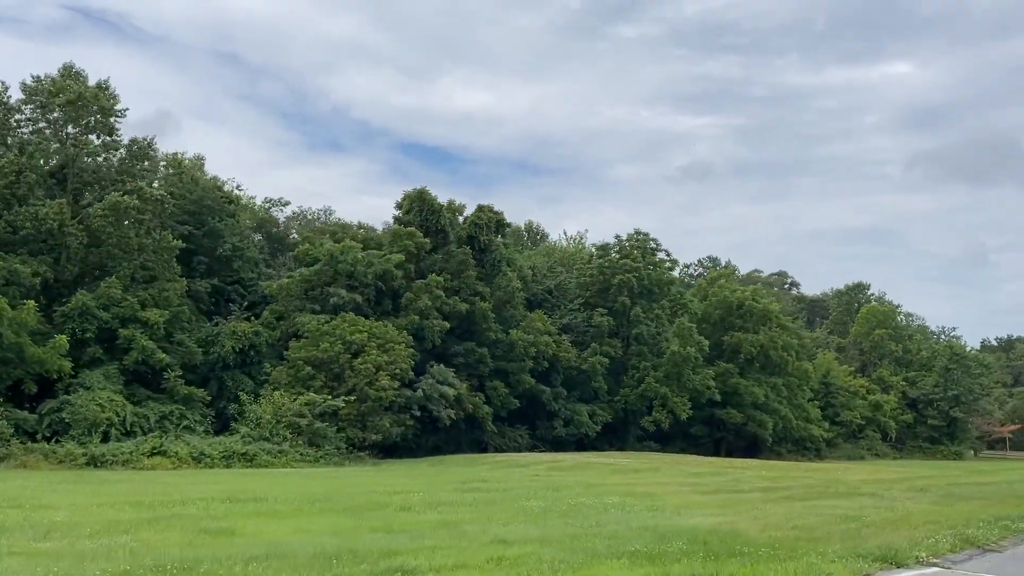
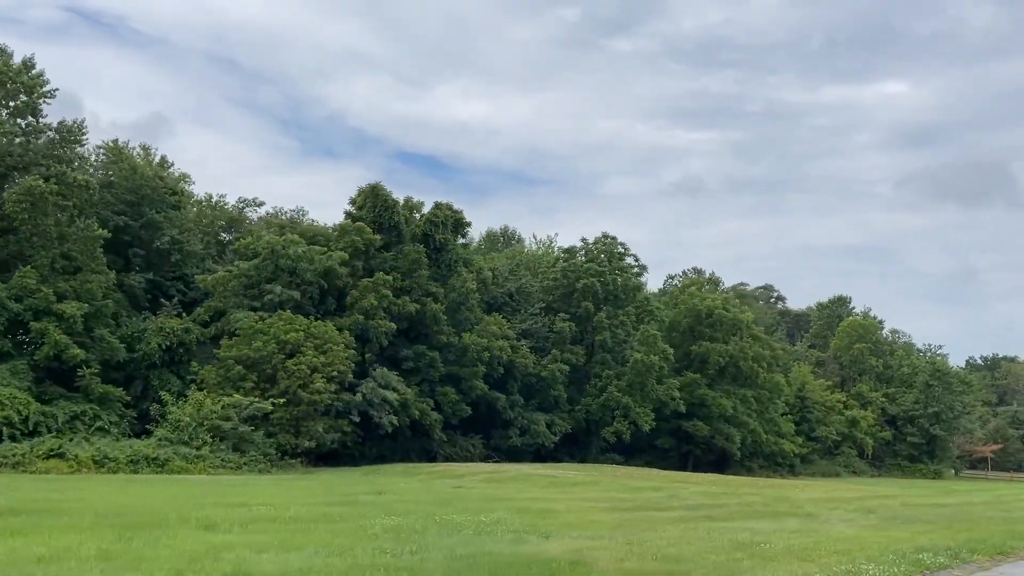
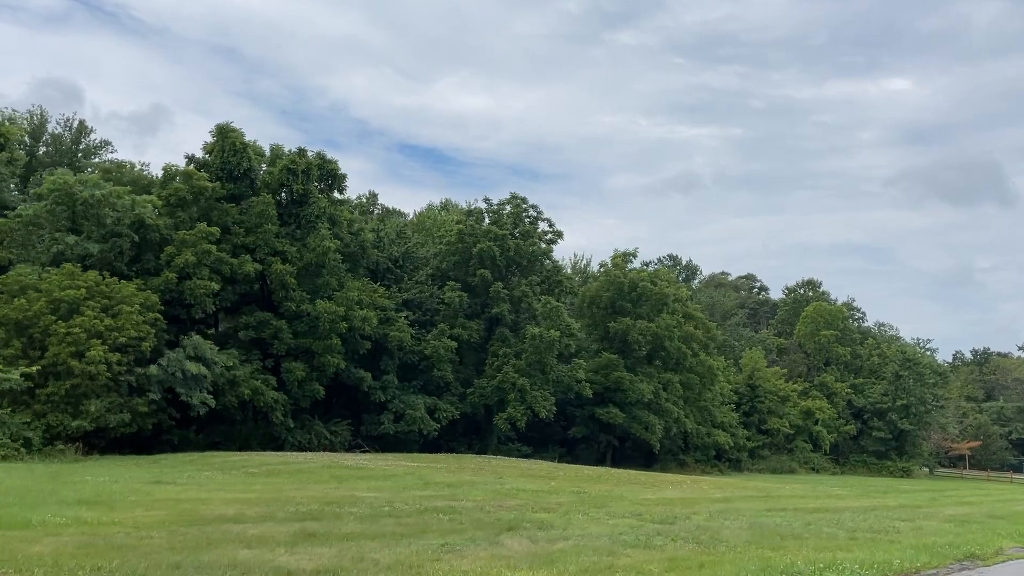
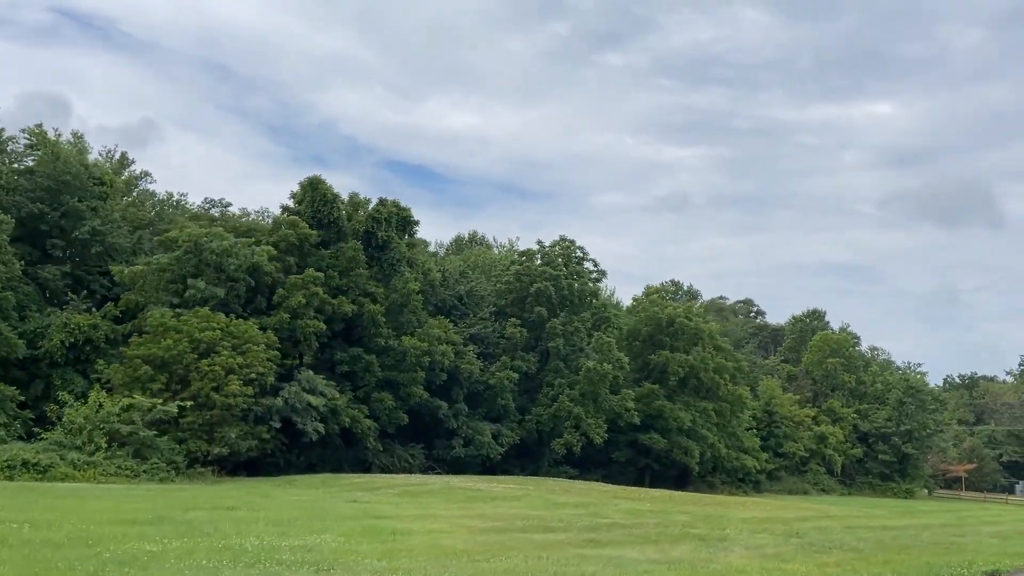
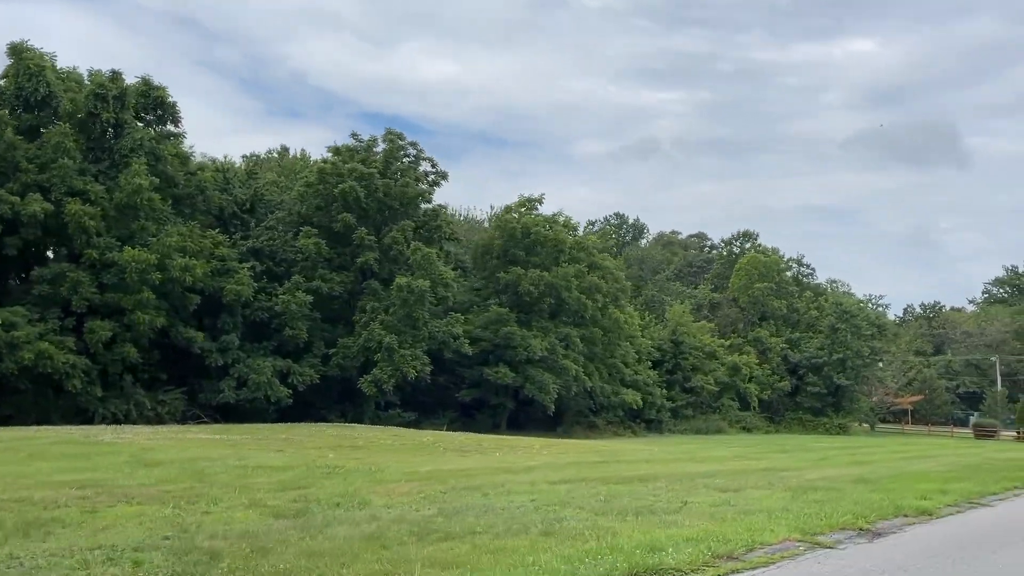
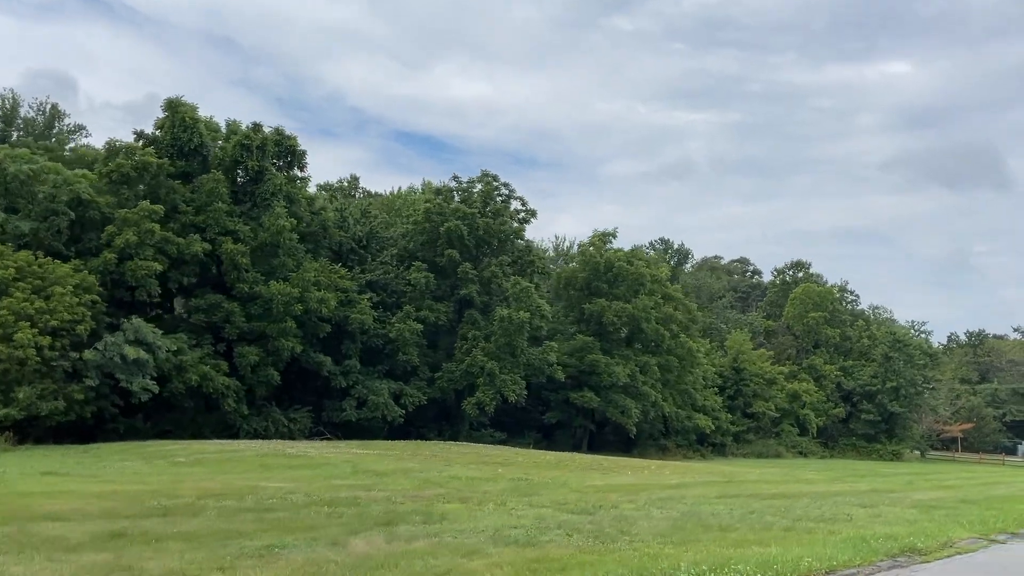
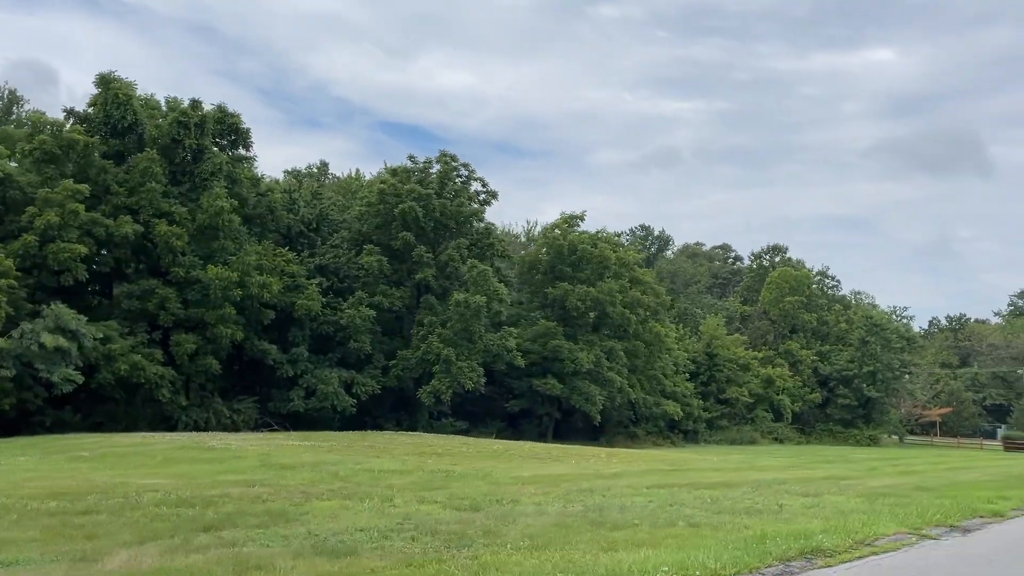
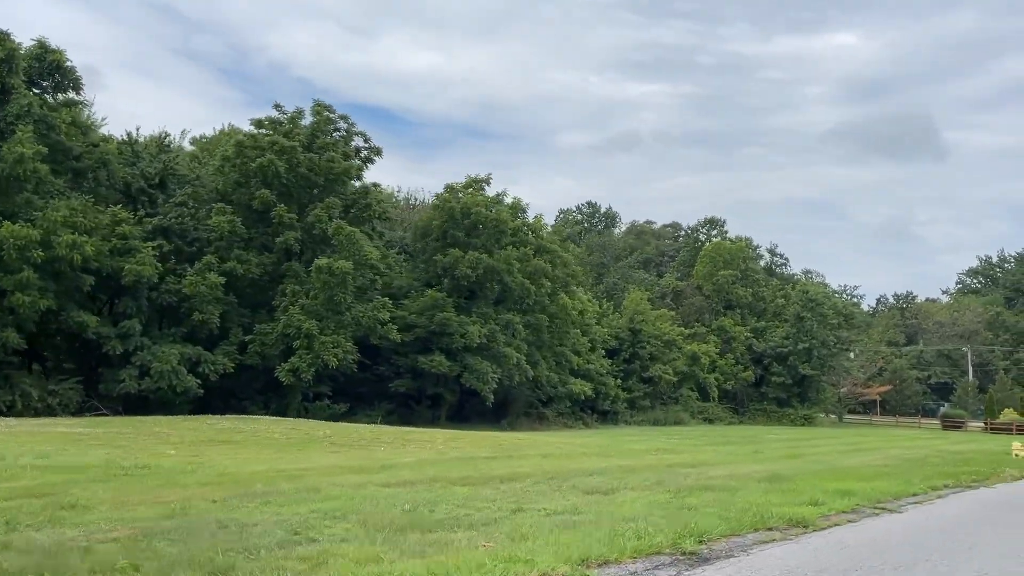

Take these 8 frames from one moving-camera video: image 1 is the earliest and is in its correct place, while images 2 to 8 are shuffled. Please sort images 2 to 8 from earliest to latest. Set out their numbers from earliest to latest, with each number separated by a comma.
2, 4, 3, 6, 7, 5, 8
